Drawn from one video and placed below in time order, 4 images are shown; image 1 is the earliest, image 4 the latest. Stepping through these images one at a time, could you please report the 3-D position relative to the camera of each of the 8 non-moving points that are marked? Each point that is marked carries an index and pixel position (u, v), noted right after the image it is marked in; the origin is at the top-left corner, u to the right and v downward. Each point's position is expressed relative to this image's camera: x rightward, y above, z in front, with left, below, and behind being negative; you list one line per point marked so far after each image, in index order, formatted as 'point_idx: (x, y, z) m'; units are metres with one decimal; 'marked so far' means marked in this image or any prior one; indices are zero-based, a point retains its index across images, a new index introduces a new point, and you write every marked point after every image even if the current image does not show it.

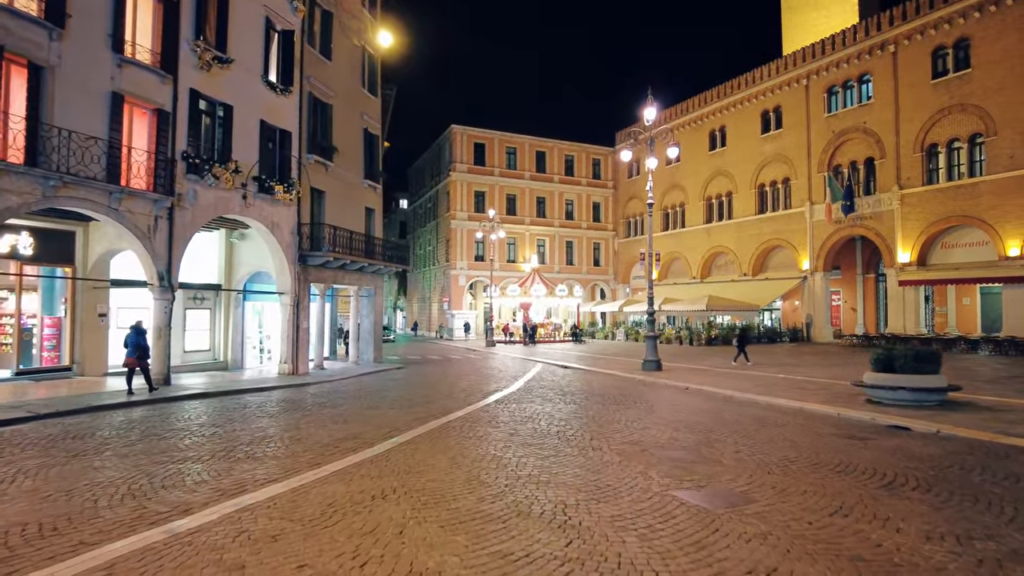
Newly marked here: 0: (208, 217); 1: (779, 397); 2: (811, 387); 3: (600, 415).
0: (-7.7, +1.8, +16.6) m
1: (+6.2, -2.5, +15.2) m
2: (+7.6, -2.5, +16.7) m
3: (+1.5, -2.2, +11.2) m
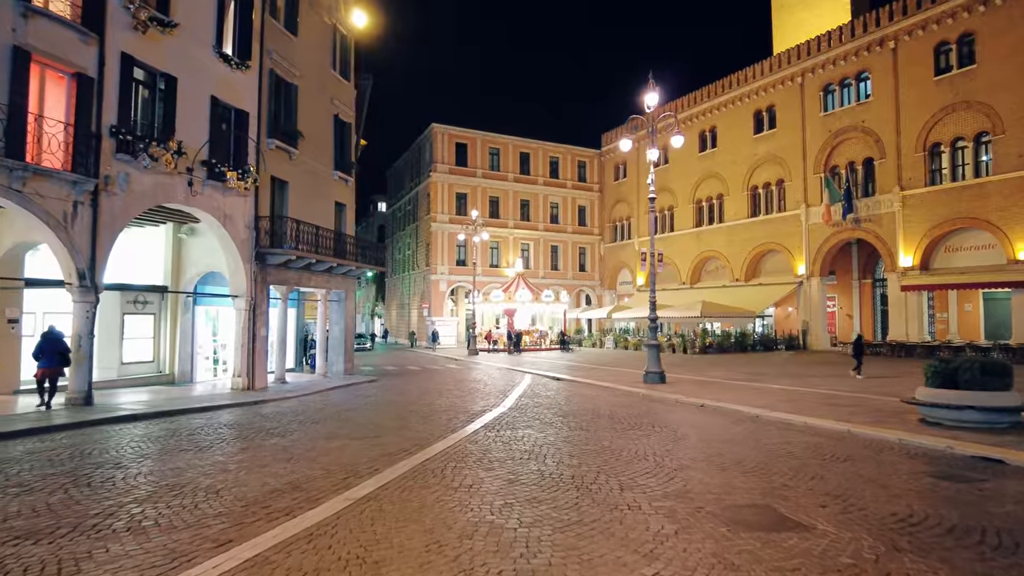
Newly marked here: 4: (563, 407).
0: (-7.9, +1.8, +14.1) m
1: (+6.0, -2.6, +13.1) m
2: (+7.4, -2.6, +14.6) m
3: (+1.4, -2.1, +8.8) m
4: (+1.0, -2.5, +13.6) m
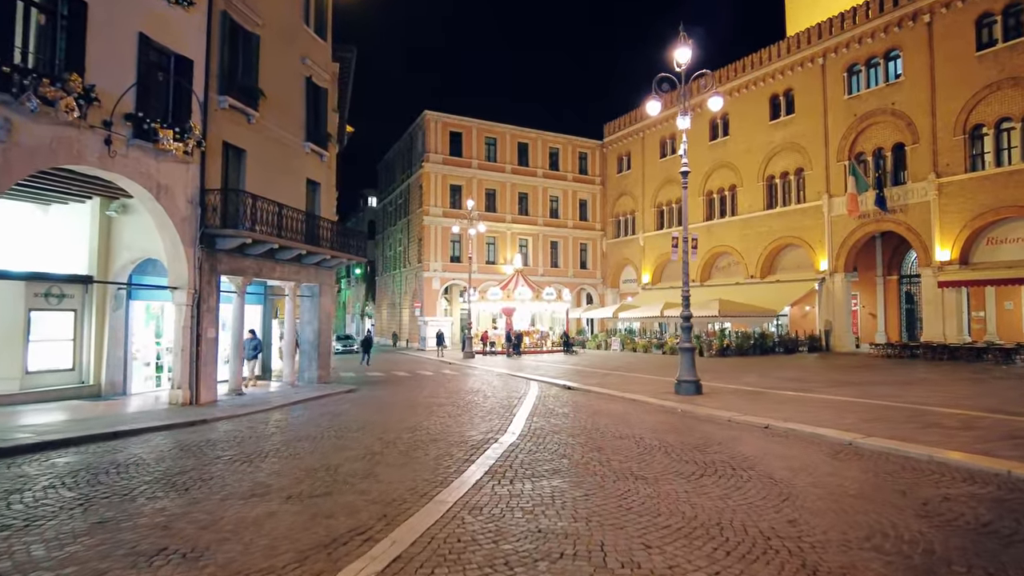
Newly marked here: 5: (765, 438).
0: (-7.7, +2.0, +10.6) m
1: (+6.2, -2.3, +9.7) m
2: (+7.6, -2.3, +11.2) m
3: (+1.6, -1.9, +5.4) m
4: (+1.2, -2.3, +10.2) m
5: (+4.0, -2.4, +10.4) m
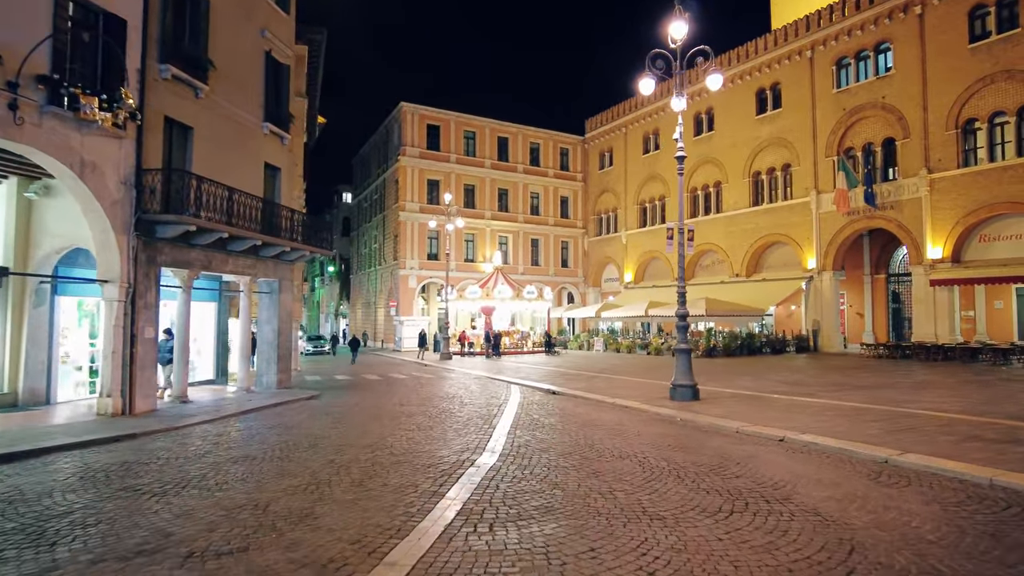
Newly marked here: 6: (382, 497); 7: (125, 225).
0: (-8.0, +2.1, +8.7) m
1: (+5.9, -2.2, +8.3) m
2: (+7.3, -2.2, +9.9) m
3: (+1.5, -1.8, +3.9) m
4: (+1.0, -2.1, +8.6) m
5: (+3.8, -2.3, +8.9) m
6: (-1.2, -2.0, +6.2) m
7: (-7.4, +1.2, +12.6) m
